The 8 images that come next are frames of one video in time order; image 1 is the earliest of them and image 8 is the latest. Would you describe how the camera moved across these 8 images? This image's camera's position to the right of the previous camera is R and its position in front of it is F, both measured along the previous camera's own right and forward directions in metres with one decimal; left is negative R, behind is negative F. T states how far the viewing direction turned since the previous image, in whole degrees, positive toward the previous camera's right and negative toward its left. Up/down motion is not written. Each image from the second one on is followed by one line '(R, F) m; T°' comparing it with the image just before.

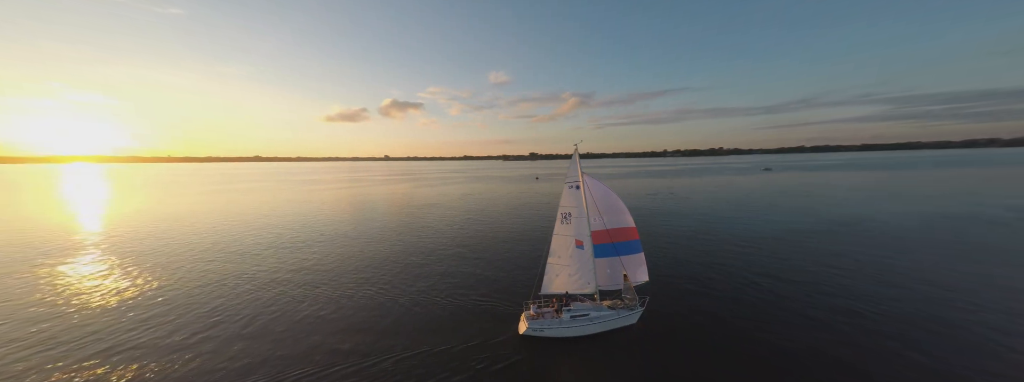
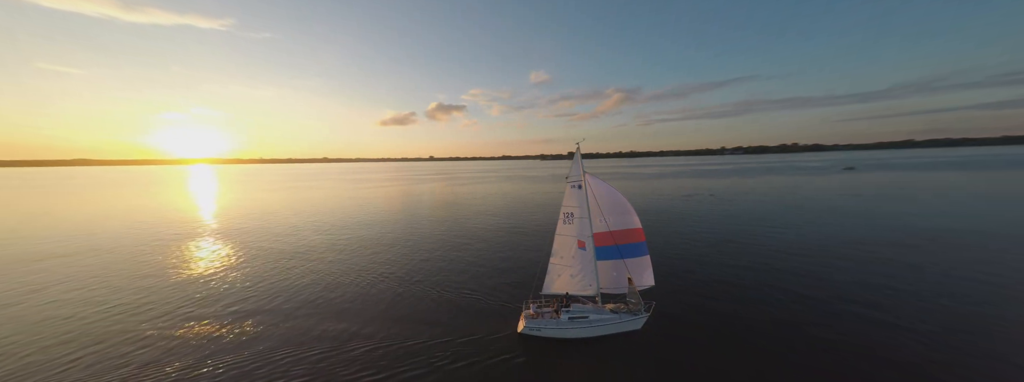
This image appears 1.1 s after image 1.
(+3.4, -0.4) m; -9°
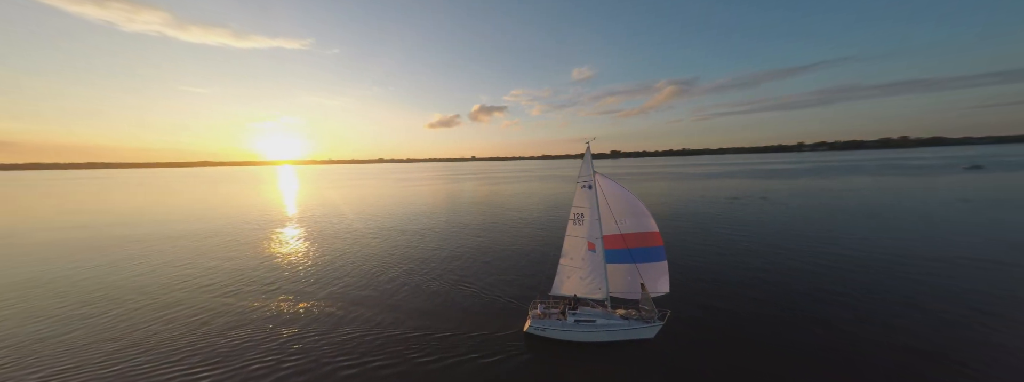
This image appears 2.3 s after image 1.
(+2.9, -0.2) m; -9°
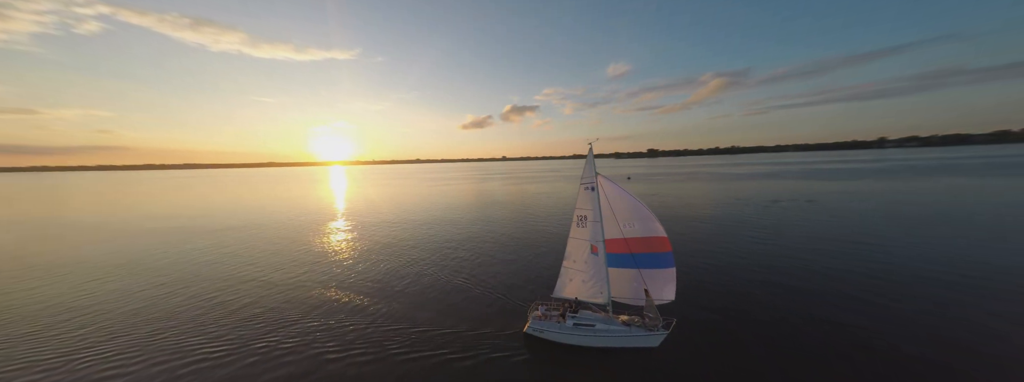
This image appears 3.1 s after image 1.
(+2.6, -0.2) m; -7°
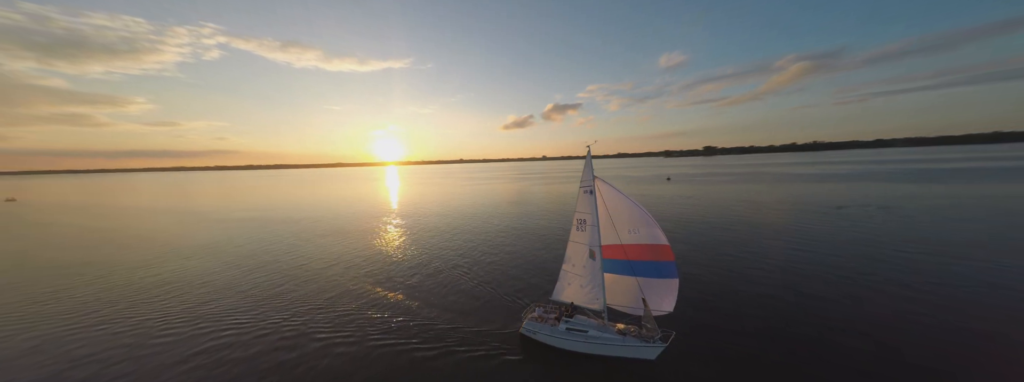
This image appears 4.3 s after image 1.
(+3.9, -0.2) m; -10°
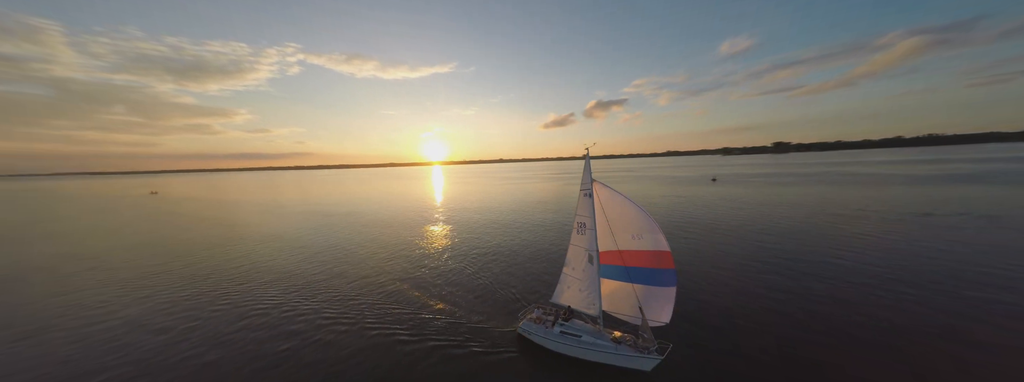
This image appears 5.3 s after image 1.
(+3.7, 0.0) m; -10°
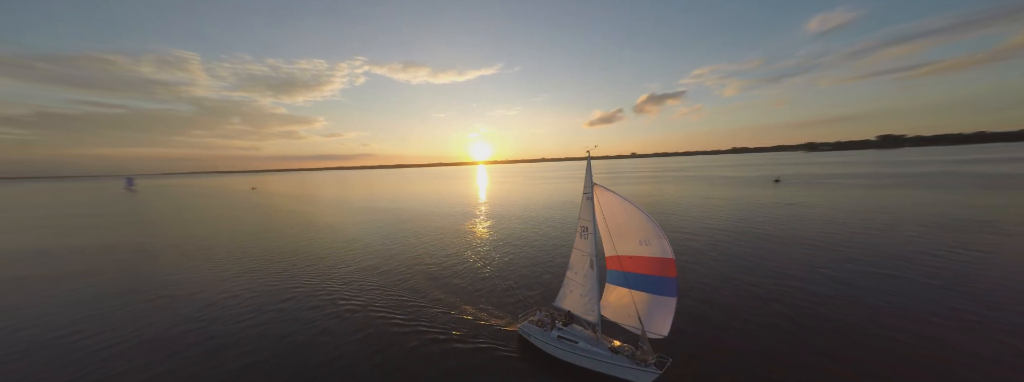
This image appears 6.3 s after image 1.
(+3.6, +0.4) m; -10°
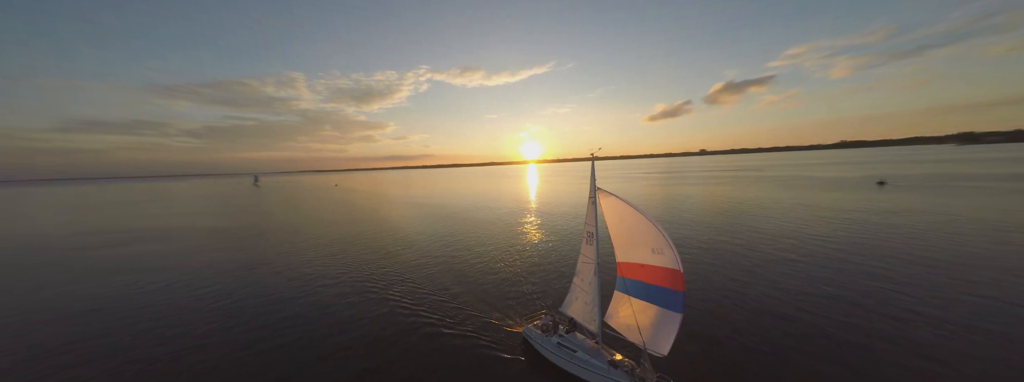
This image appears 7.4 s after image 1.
(+3.9, +0.8) m; -12°
